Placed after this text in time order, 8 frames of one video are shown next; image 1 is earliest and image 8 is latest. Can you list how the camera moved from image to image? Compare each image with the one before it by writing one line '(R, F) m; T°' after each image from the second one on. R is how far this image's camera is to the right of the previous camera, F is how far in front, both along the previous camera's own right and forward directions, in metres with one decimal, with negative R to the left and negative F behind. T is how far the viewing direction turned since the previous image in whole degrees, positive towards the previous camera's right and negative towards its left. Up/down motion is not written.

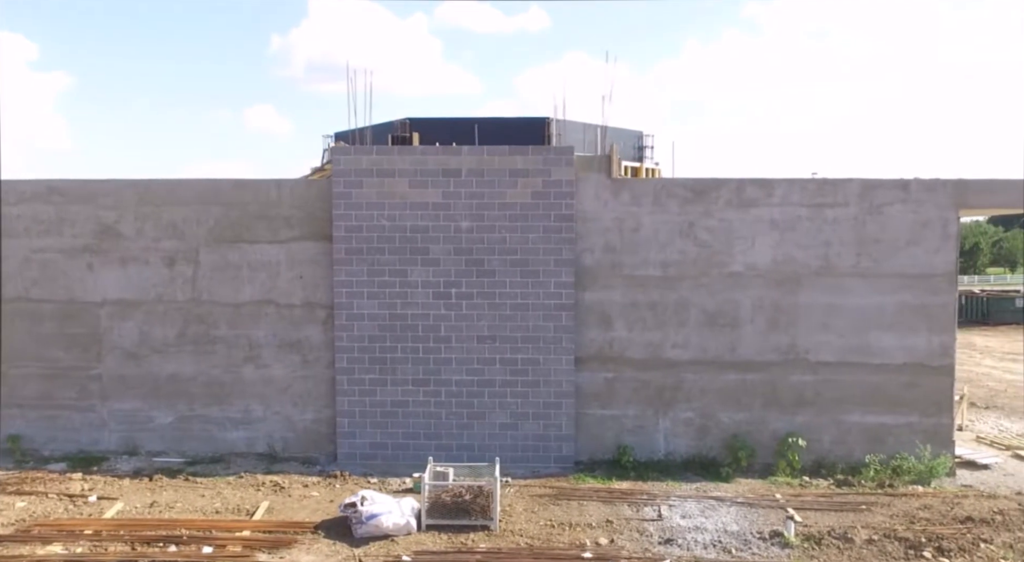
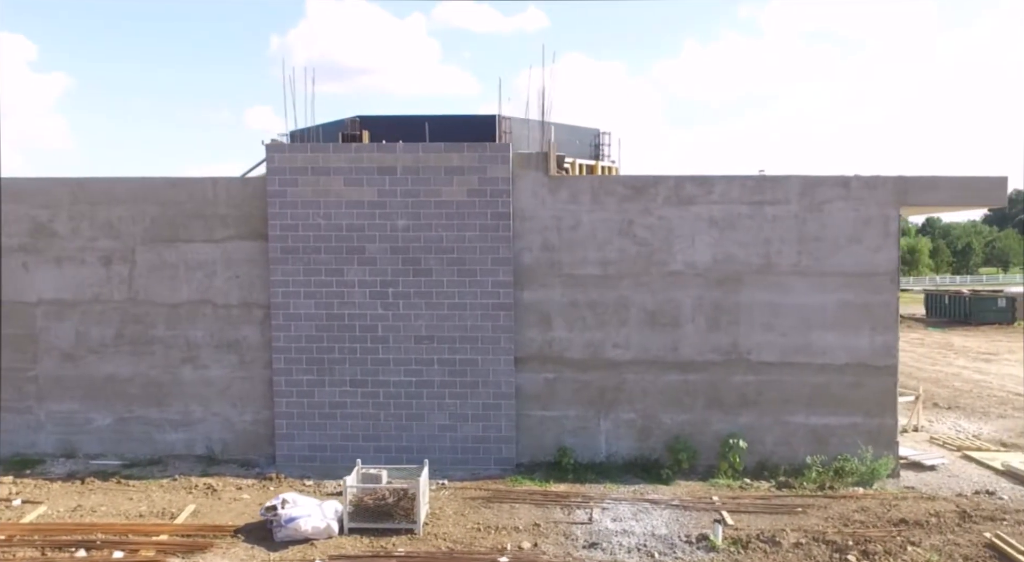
(+0.7, +0.1) m; 0°
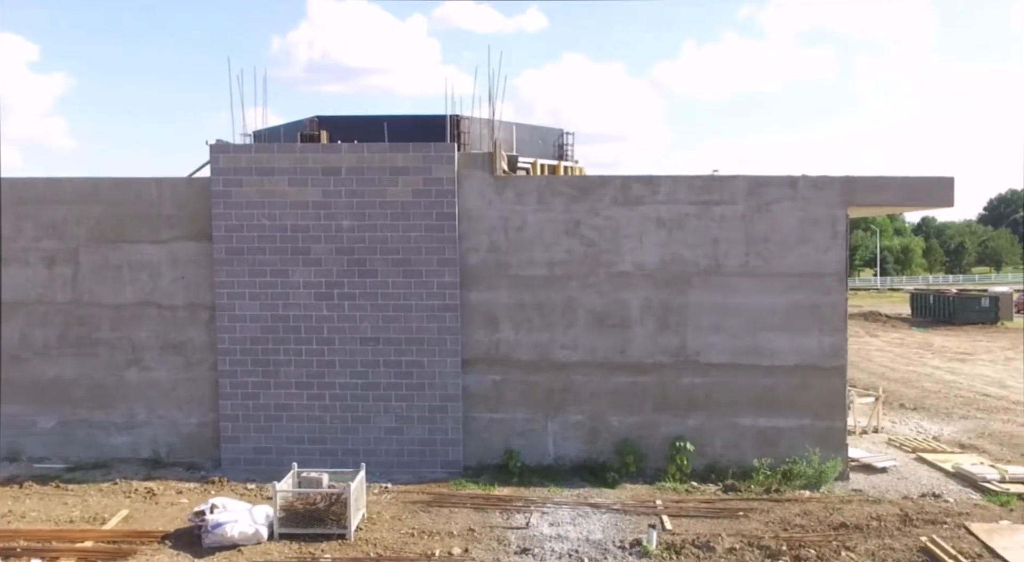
(+0.6, +0.1) m; 0°
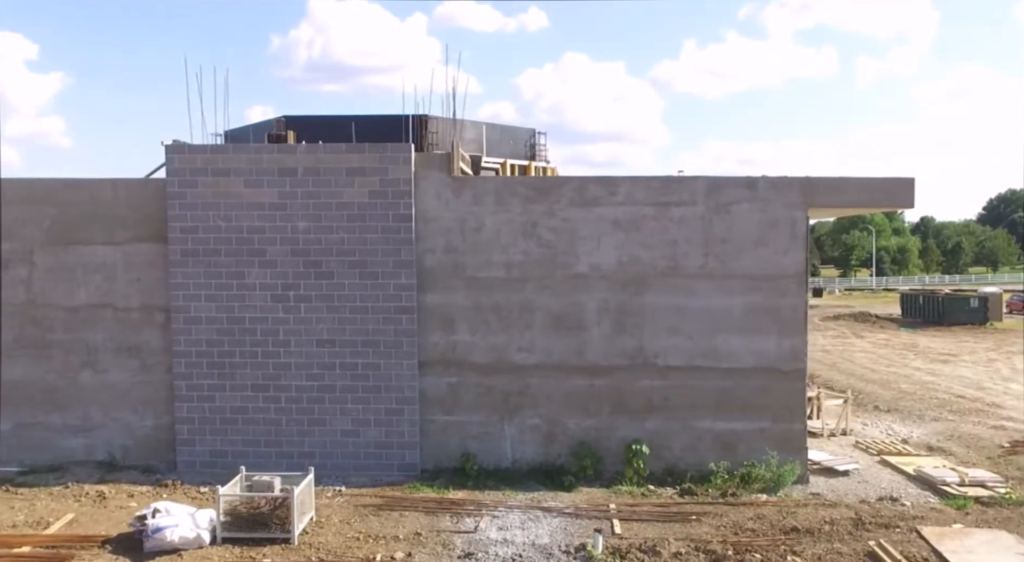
(+0.5, +0.1) m; 0°
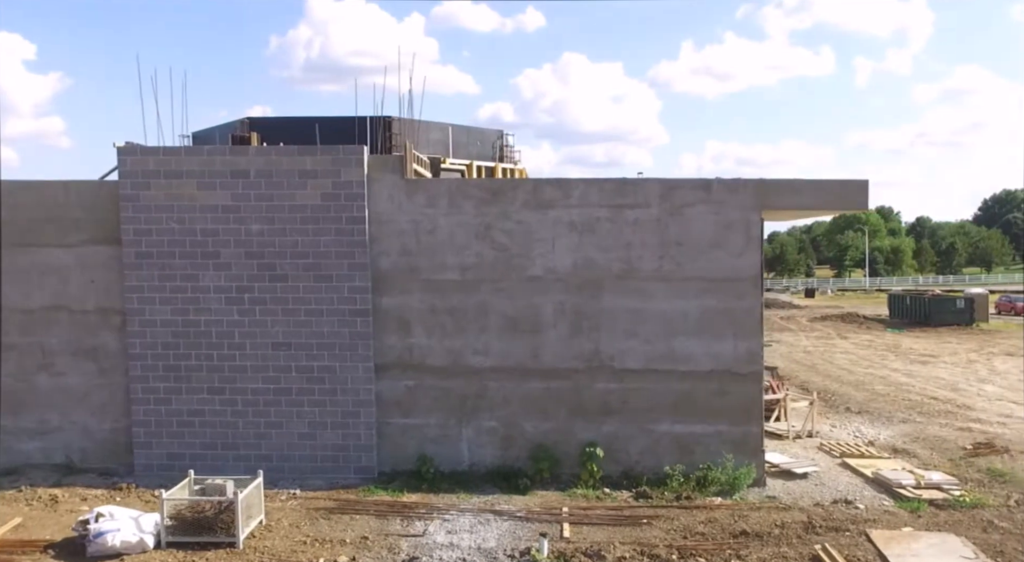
(+0.5, 0.0) m; 0°
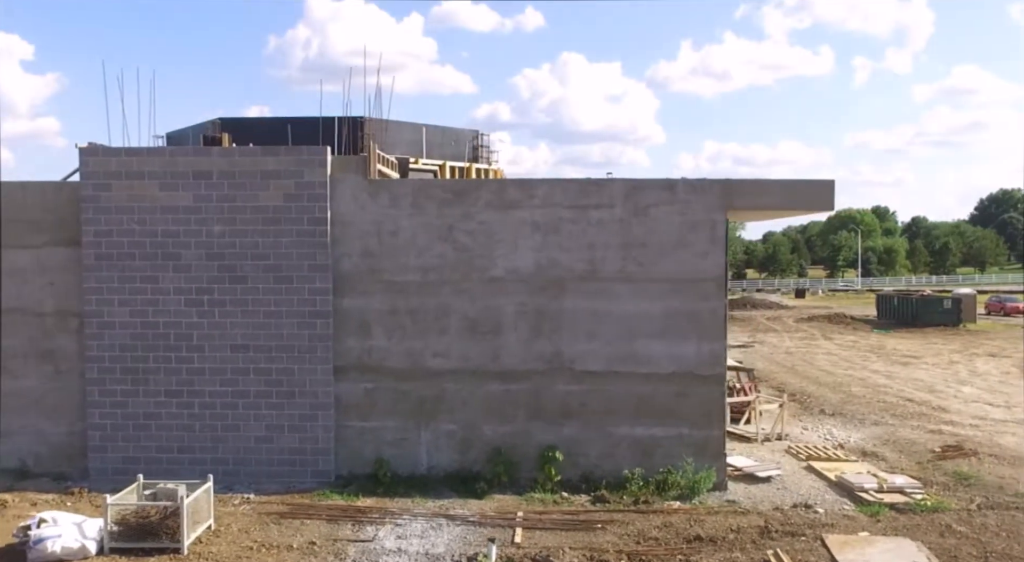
(+0.4, +0.1) m; 0°
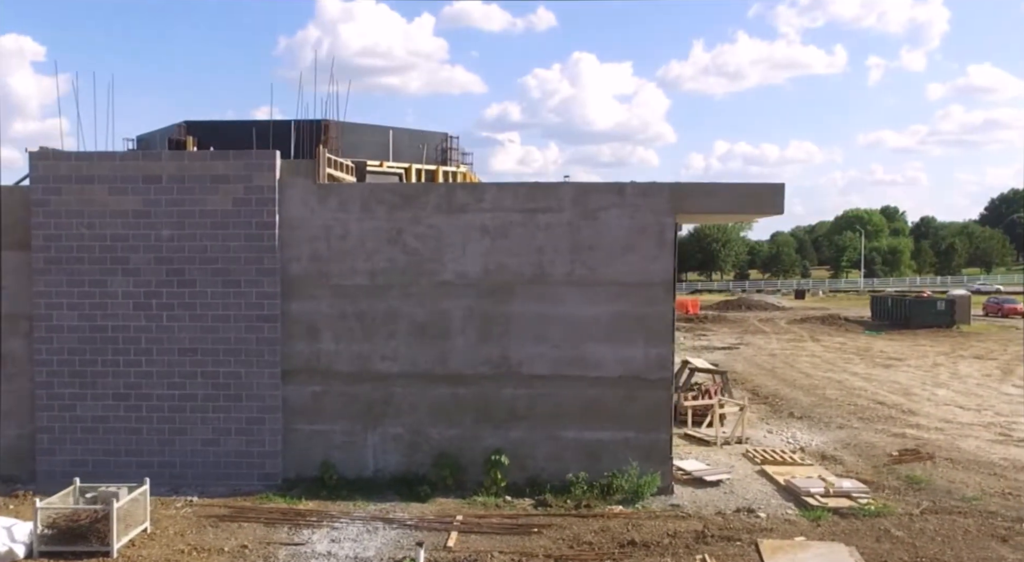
(+0.7, 0.0) m; -1°
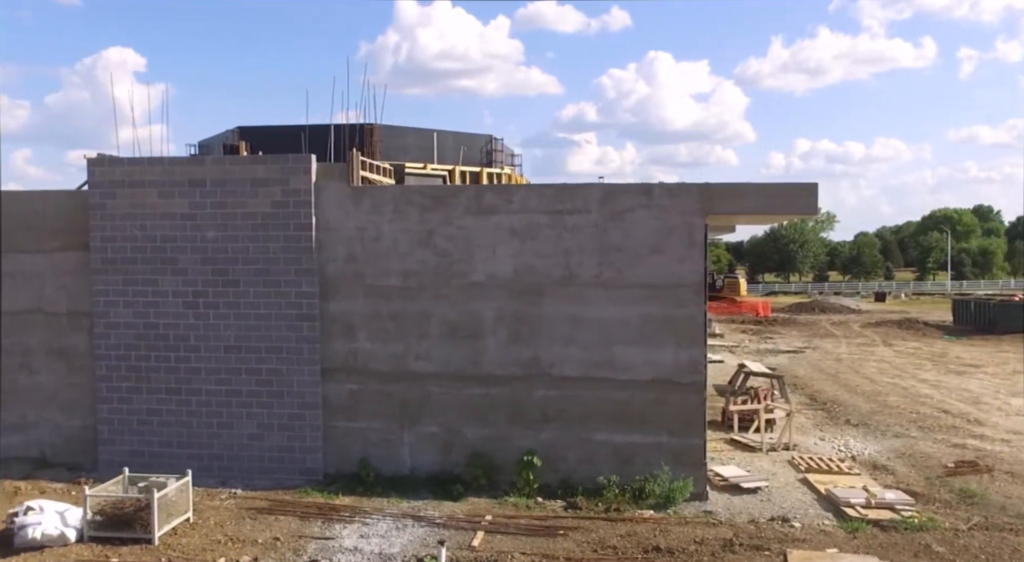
(+0.5, 0.0) m; -5°
